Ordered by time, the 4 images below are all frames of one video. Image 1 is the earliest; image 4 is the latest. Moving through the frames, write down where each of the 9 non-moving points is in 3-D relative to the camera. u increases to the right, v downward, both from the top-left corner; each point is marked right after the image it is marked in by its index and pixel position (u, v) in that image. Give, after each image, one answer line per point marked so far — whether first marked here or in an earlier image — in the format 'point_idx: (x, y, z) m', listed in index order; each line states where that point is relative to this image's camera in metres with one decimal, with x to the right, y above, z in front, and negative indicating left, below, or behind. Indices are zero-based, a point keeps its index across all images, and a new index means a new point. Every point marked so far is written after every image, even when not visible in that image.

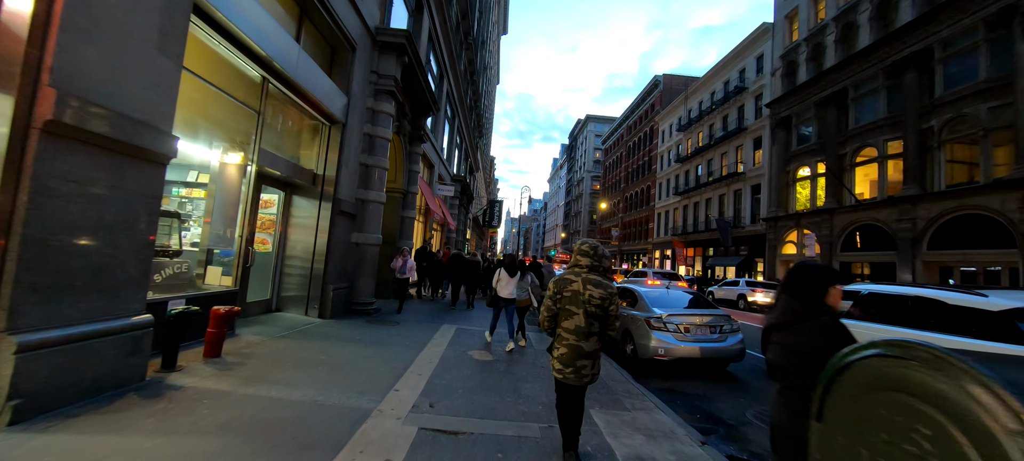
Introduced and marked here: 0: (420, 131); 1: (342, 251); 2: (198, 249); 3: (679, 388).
0: (-3.2, +3.5, +13.2) m
1: (-3.9, -0.5, +8.7) m
2: (-4.8, -0.3, +5.8) m
3: (+2.6, -2.5, +6.0) m
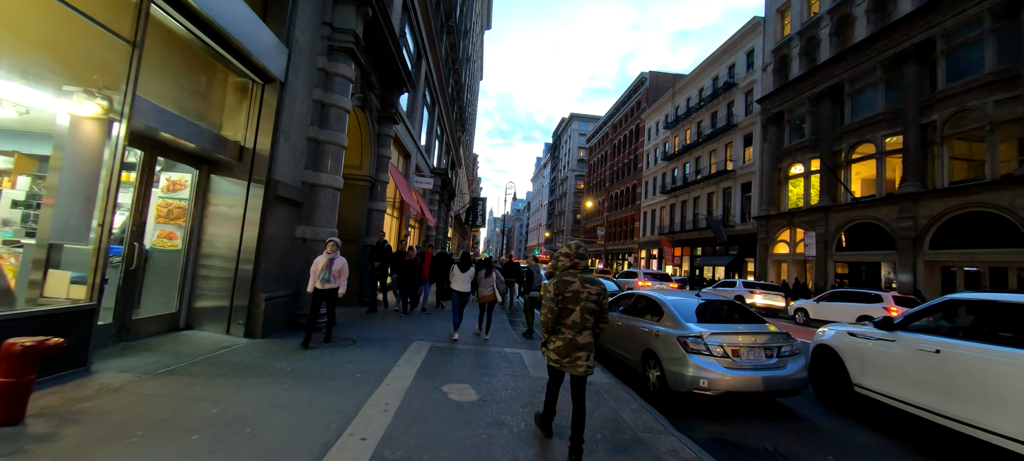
0: (-3.6, +3.6, +11.2) m
1: (-4.1, -0.4, +6.7) m
2: (-4.9, -0.1, +3.8) m
3: (+2.5, -2.4, +4.3) m
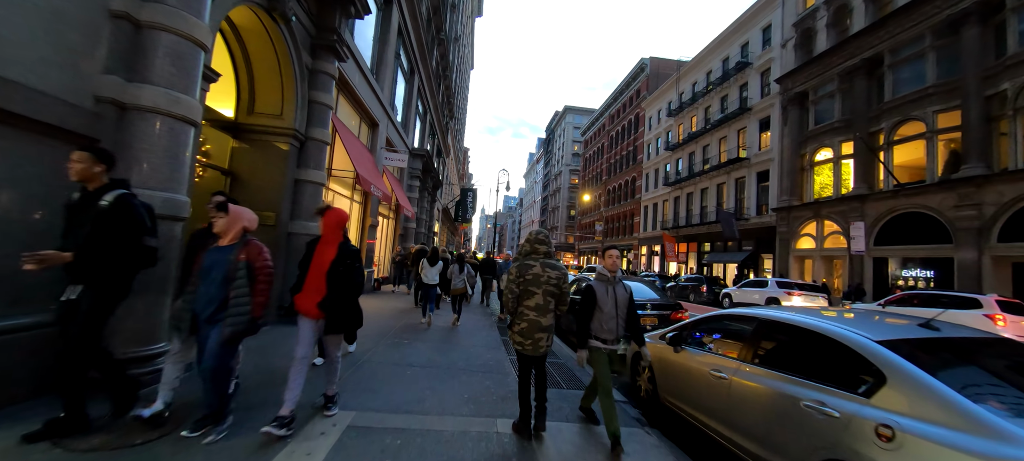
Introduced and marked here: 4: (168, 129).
0: (-3.7, +4.0, +7.7) m
1: (-4.1, 0.0, +3.2) m
2: (-4.8, +0.2, +0.2) m
3: (+2.6, -2.0, +0.9) m
4: (-3.6, +1.1, +4.0) m
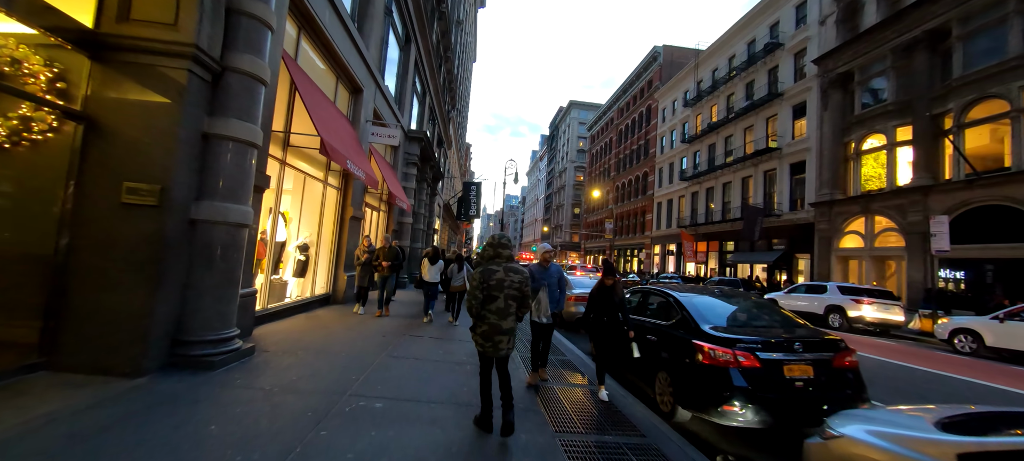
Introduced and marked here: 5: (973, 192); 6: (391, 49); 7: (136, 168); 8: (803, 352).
0: (-3.2, +4.2, +4.8) m
1: (-3.6, +0.2, +0.4) m
2: (-4.3, +0.4, -2.6) m
3: (+3.1, -1.9, -1.9) m
4: (-3.1, +1.2, +1.2) m
5: (+21.7, +1.8, +17.8) m
6: (-4.6, +7.0, +14.4) m
7: (-4.1, +0.7, +4.1) m
8: (+3.1, -1.3, +4.0) m
